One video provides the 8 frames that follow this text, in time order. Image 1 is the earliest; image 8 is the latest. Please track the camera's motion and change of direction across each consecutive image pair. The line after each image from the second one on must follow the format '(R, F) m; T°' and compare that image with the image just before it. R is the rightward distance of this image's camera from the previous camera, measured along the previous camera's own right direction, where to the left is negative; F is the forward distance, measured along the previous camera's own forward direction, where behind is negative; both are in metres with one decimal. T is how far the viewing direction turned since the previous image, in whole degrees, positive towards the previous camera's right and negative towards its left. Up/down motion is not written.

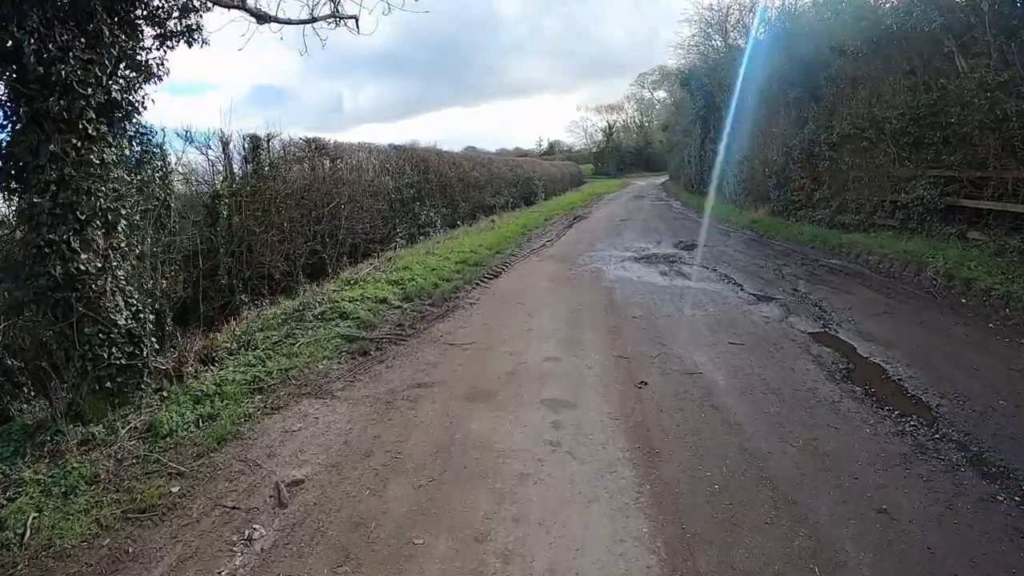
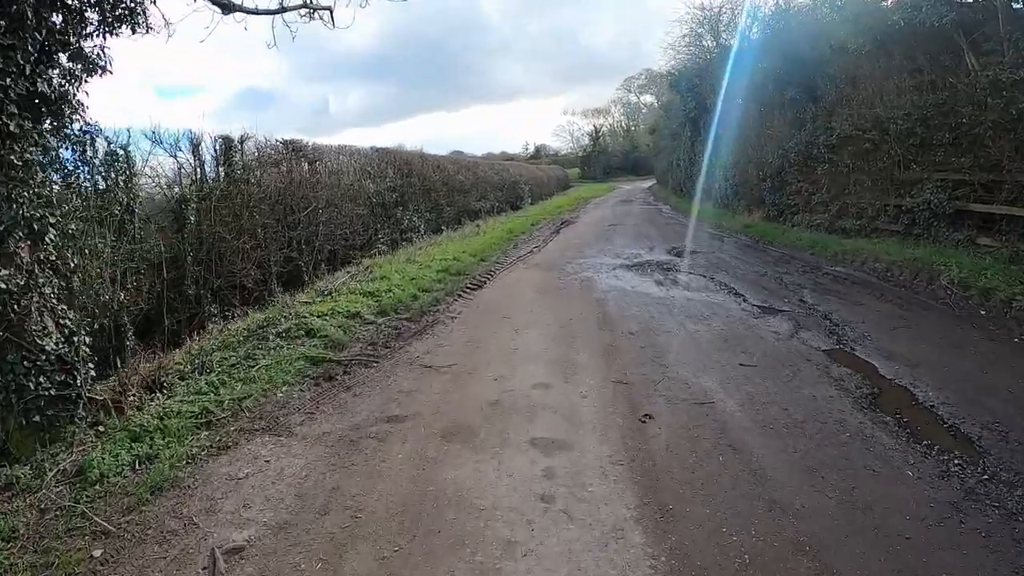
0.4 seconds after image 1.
(0.0, +0.6) m; +1°
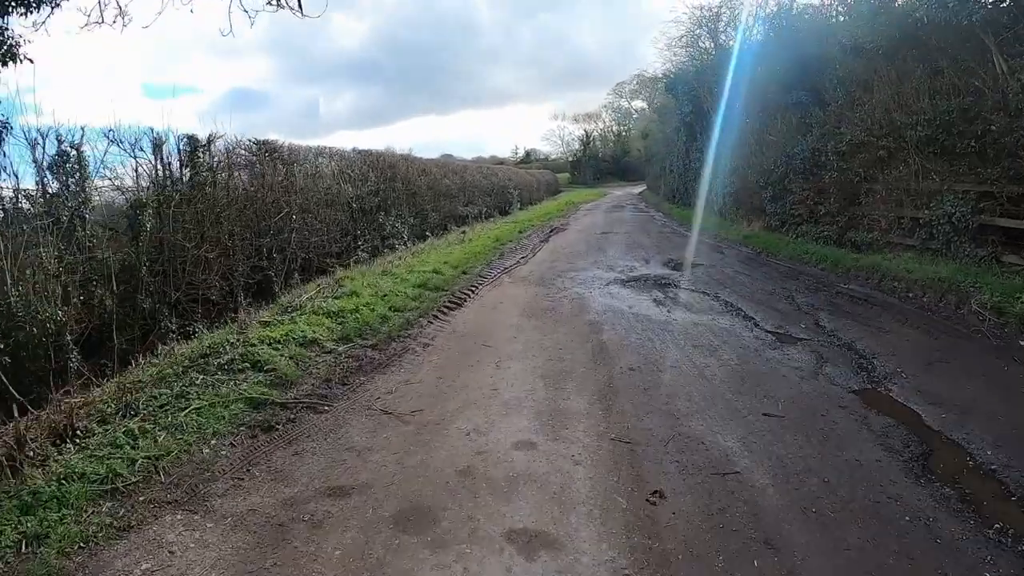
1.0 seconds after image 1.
(0.0, +0.9) m; +1°
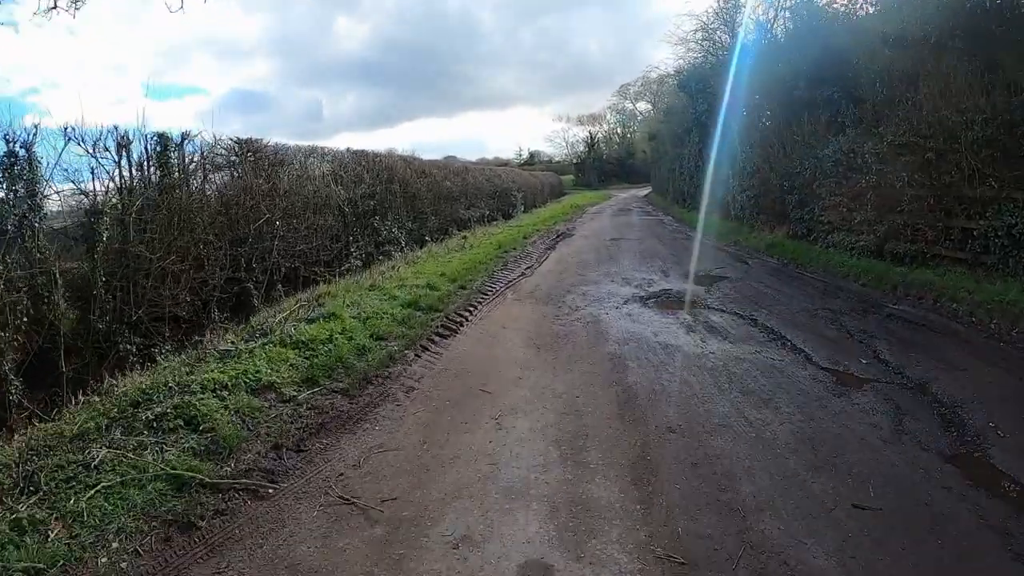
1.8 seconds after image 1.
(0.0, +1.1) m; 0°
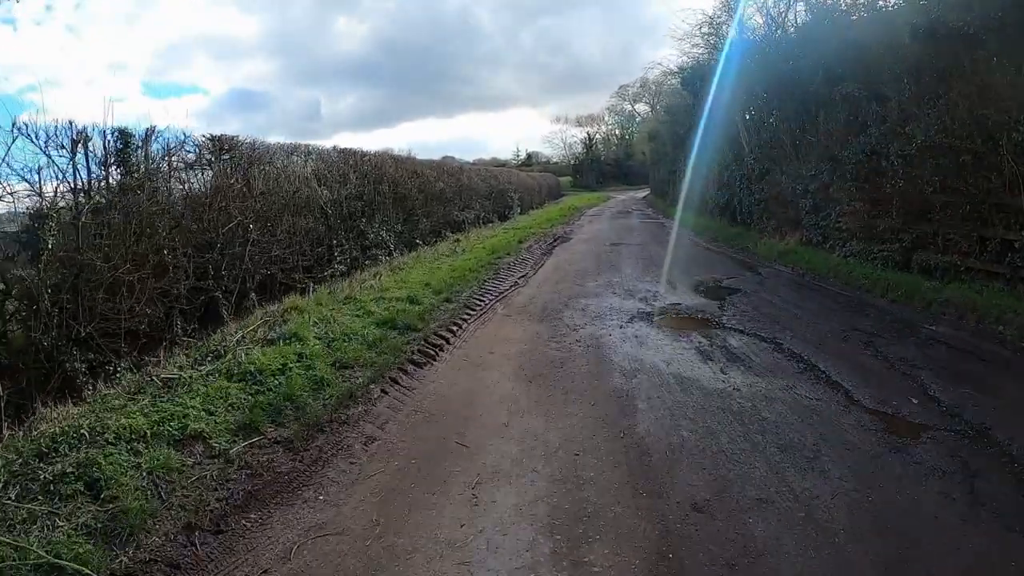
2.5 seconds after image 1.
(0.0, +0.9) m; 0°
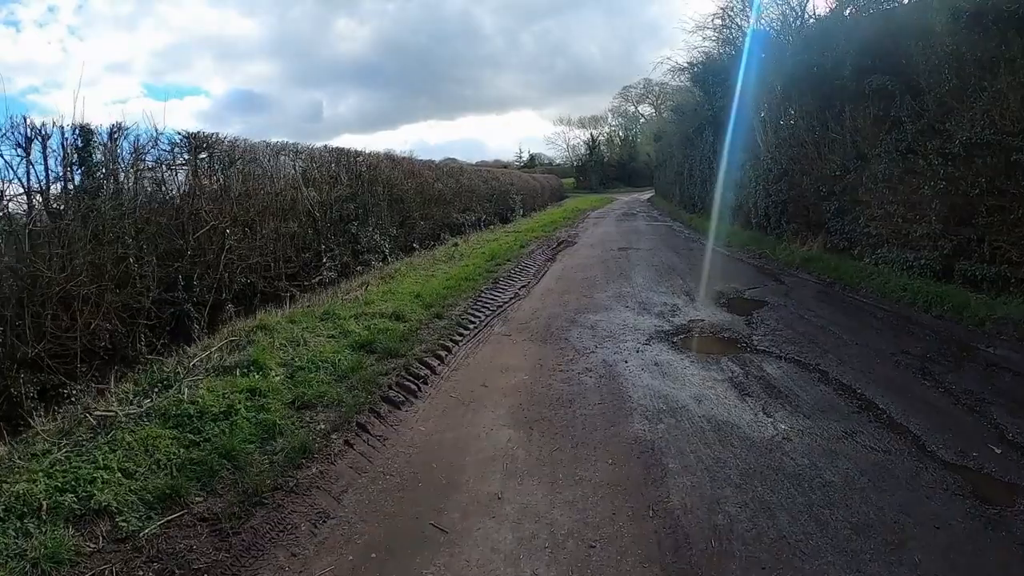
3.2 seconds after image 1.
(0.0, +0.9) m; 0°
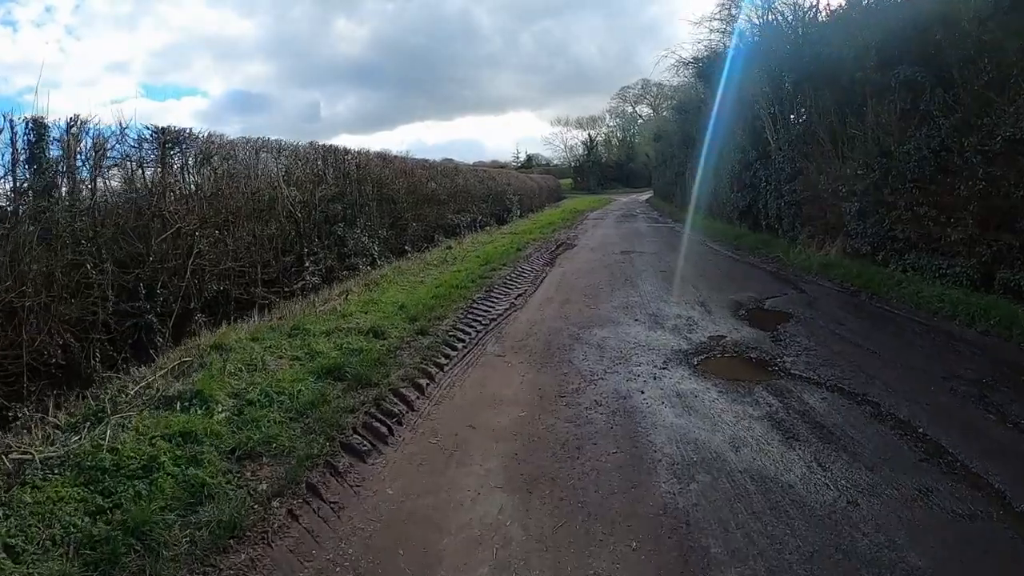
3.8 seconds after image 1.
(0.0, +0.8) m; 0°
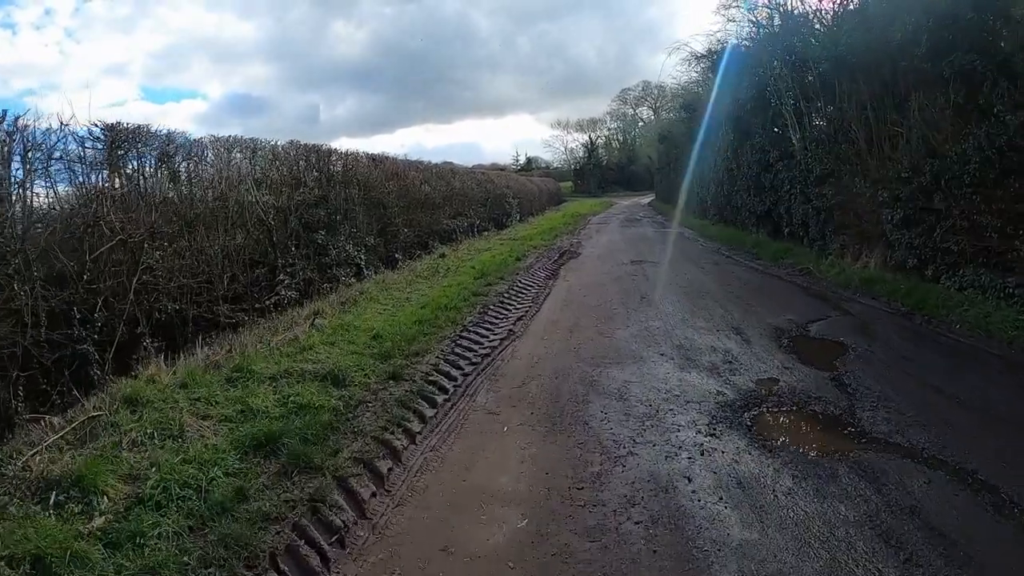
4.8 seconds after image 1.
(0.0, +1.2) m; 0°
